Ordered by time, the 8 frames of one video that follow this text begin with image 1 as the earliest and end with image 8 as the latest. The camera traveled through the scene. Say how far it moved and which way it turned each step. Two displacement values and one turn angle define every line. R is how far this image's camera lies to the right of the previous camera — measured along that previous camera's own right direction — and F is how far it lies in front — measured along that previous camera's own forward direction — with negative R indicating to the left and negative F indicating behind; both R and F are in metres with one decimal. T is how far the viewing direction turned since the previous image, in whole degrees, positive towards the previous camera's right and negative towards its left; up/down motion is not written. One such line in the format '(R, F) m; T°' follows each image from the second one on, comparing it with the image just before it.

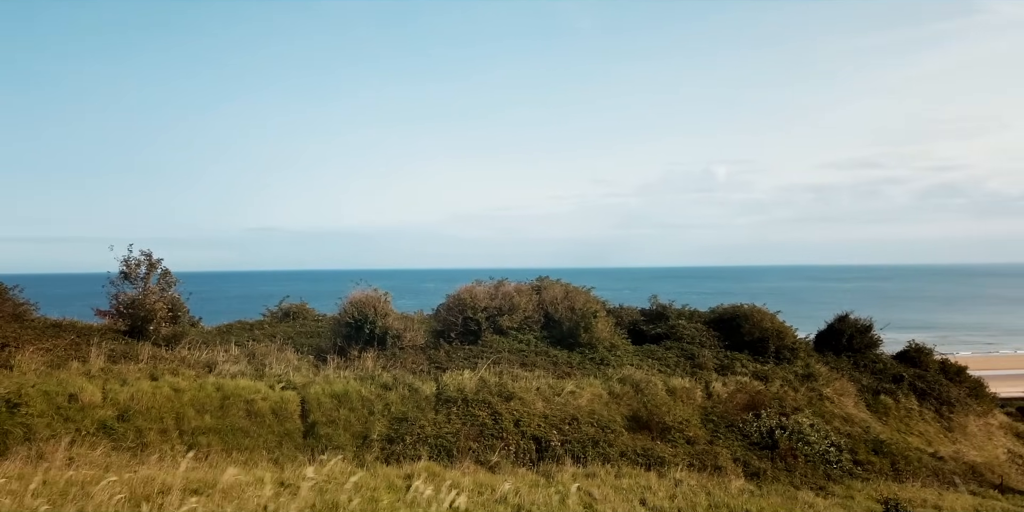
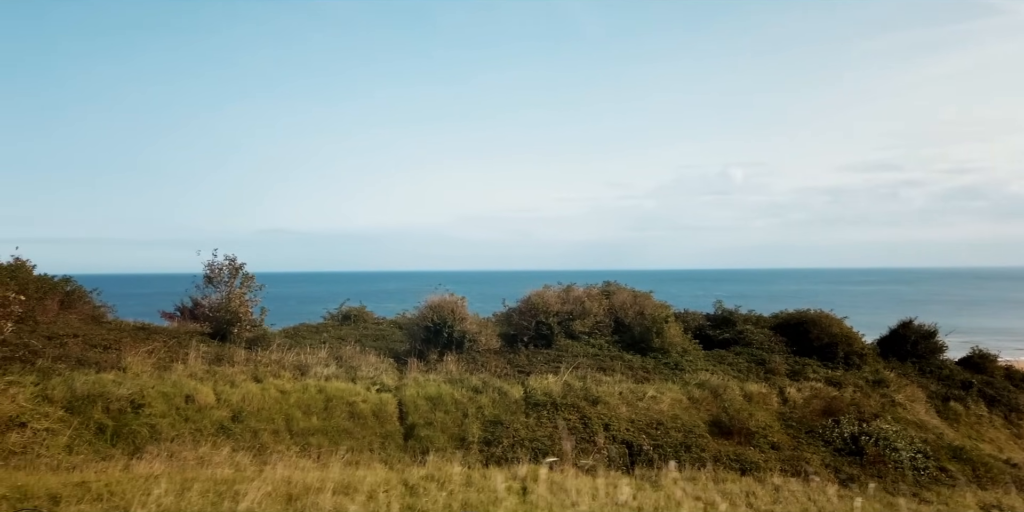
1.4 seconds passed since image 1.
(-1.0, -0.2) m; -2°
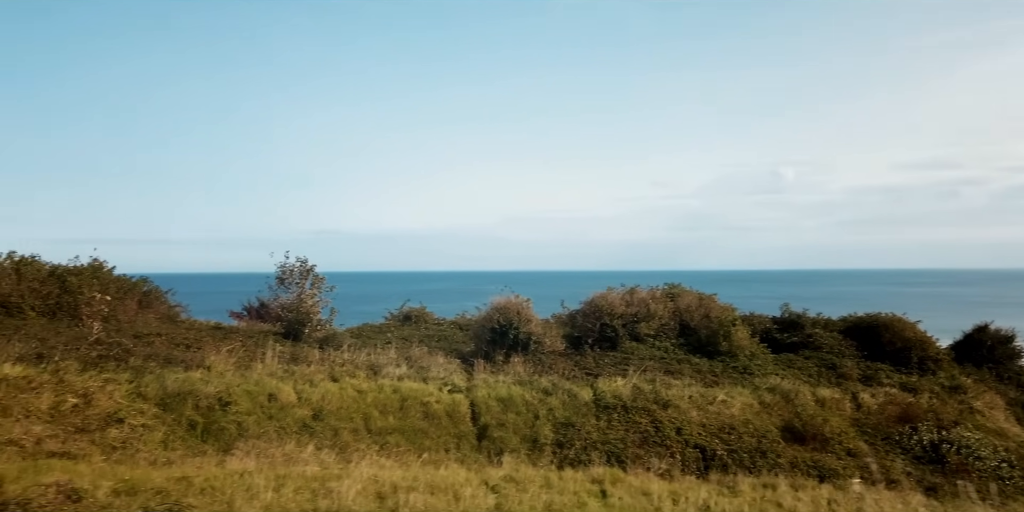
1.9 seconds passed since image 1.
(-0.4, -0.1) m; -4°
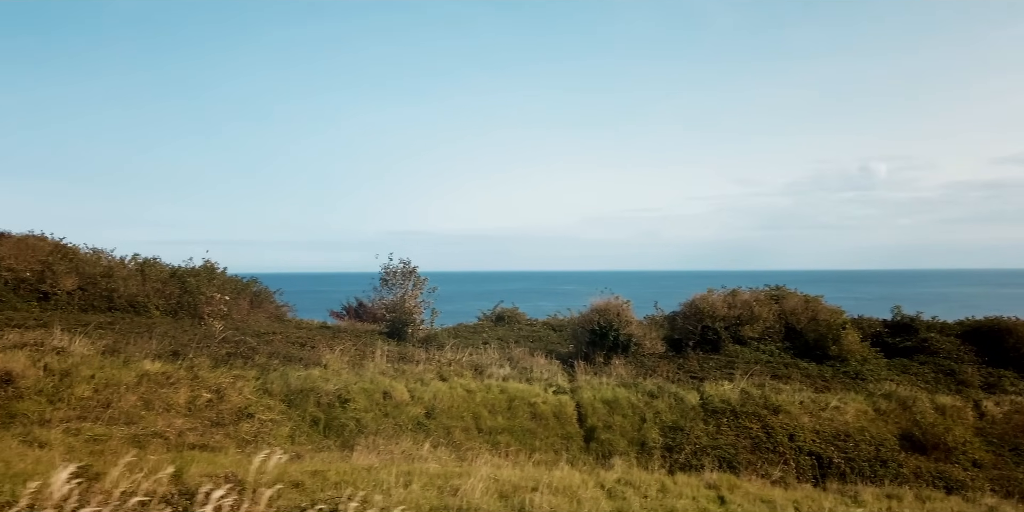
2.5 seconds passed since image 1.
(-0.4, -0.1) m; -6°
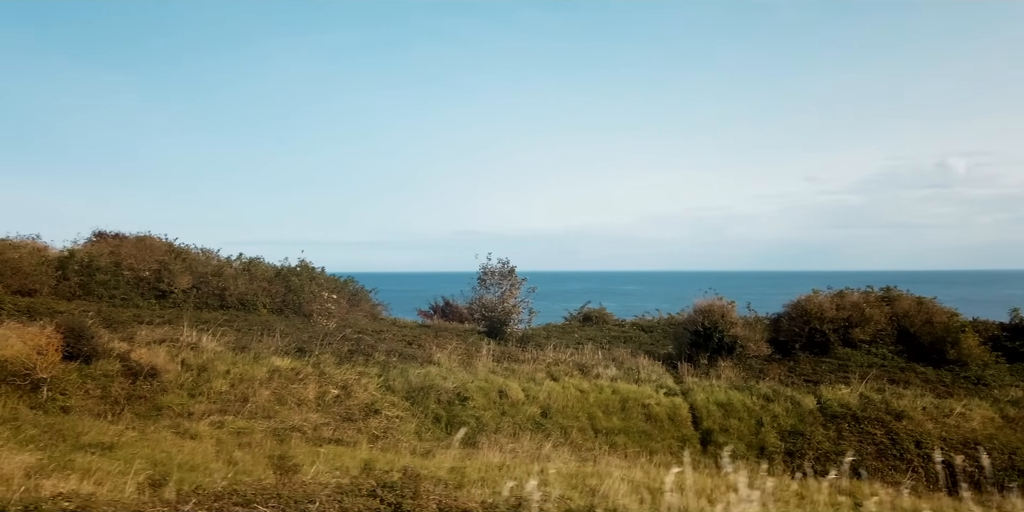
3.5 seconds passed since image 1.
(-0.7, 0.0) m; -5°
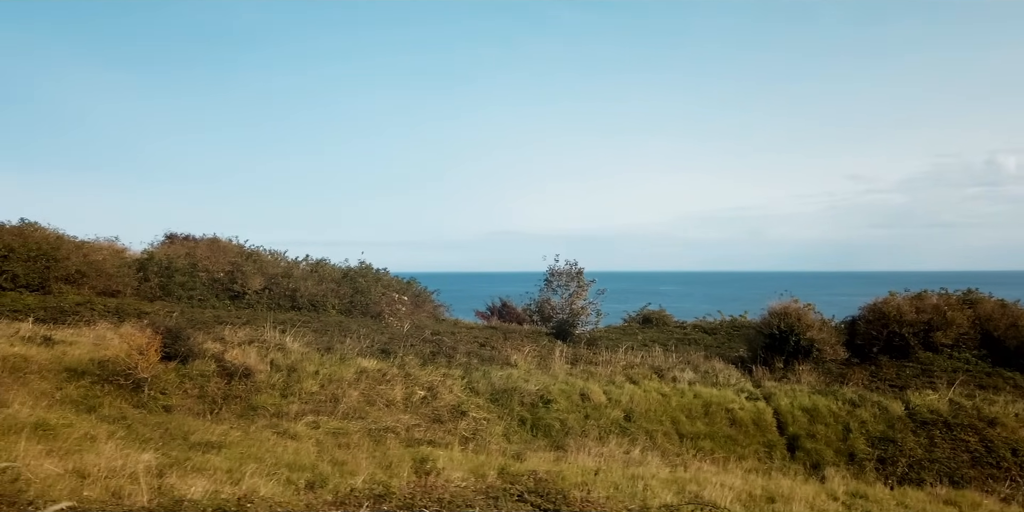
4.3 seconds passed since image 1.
(-0.6, 0.0) m; -3°
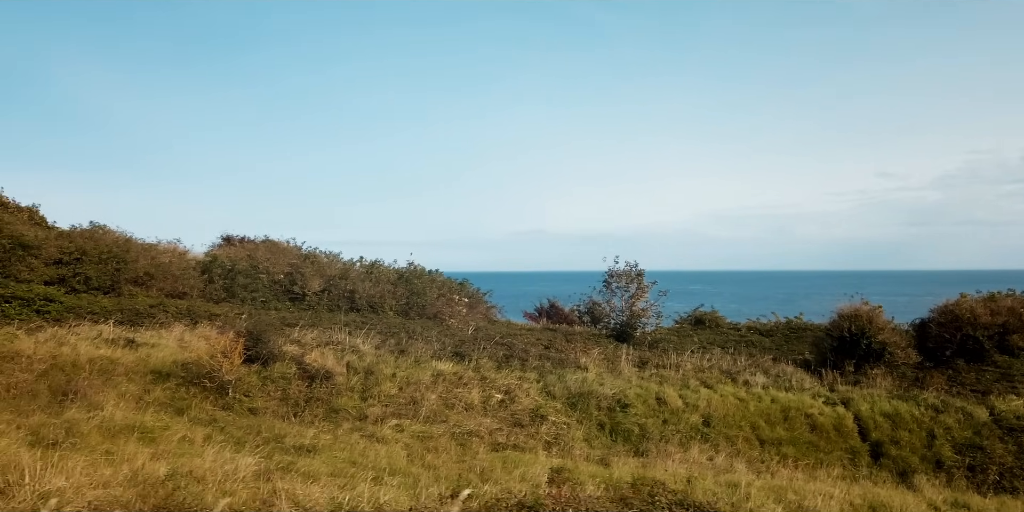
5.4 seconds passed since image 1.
(-0.6, +0.1) m; -2°
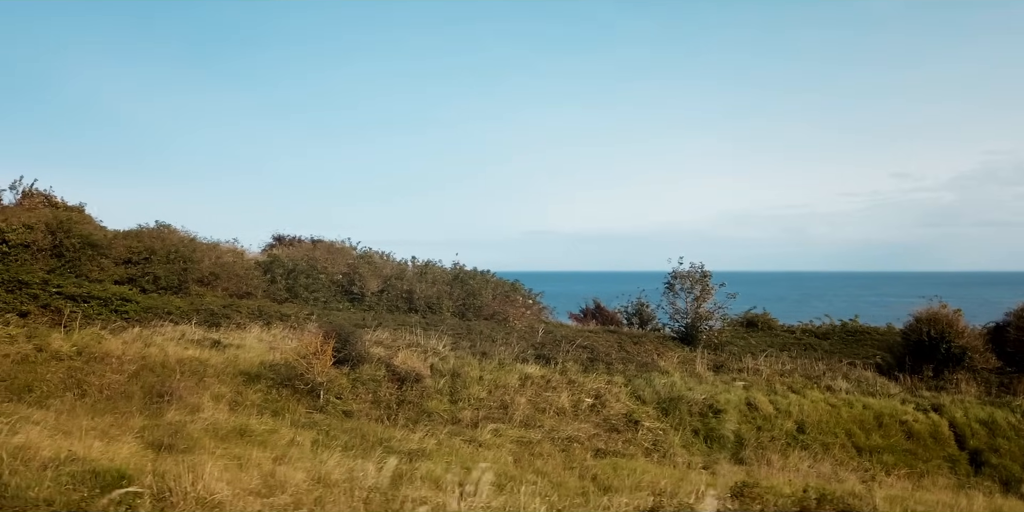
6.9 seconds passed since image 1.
(-0.9, +0.2) m; -1°
